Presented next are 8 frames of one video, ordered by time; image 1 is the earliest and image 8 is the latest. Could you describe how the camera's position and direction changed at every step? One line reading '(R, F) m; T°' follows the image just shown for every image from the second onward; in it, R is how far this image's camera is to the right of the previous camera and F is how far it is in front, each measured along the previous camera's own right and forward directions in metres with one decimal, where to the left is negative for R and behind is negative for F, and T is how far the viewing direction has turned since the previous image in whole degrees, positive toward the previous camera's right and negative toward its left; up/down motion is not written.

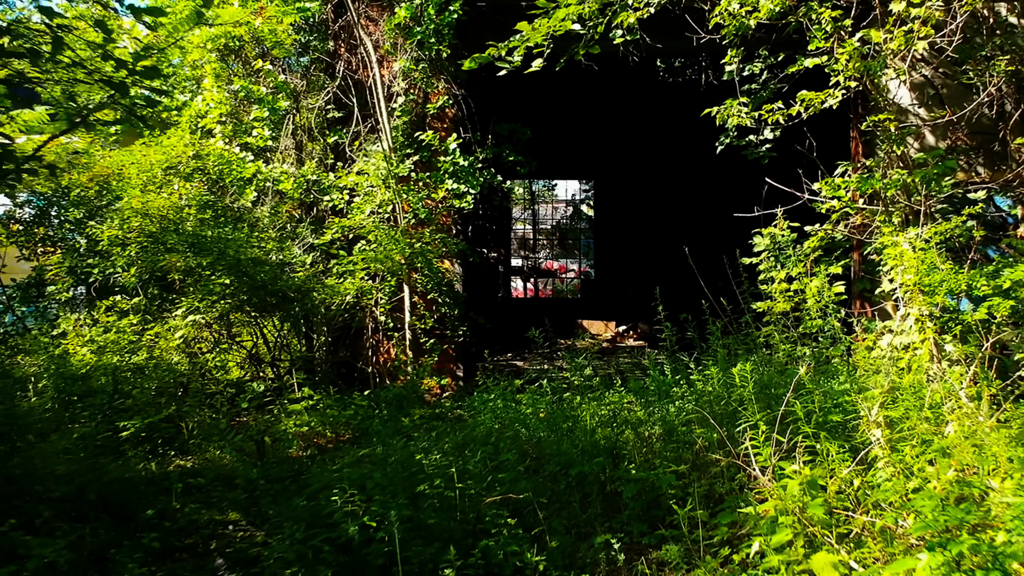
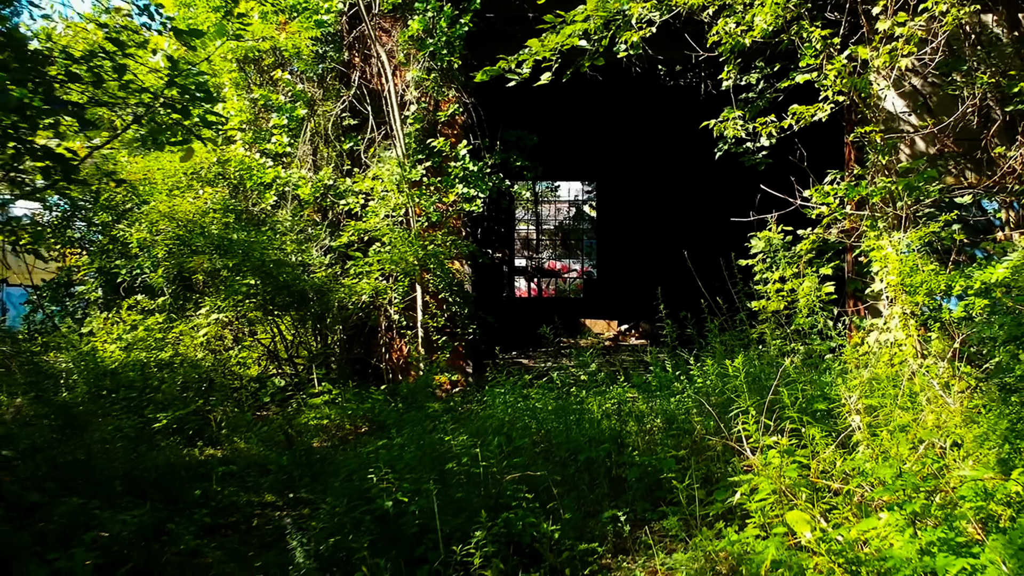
(0.0, -0.3) m; 0°
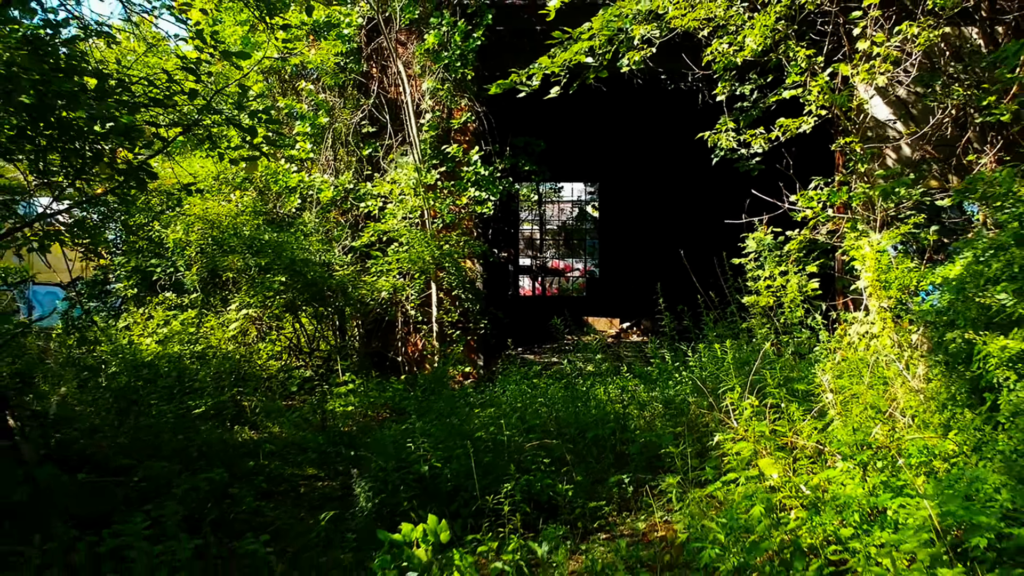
(0.0, -0.4) m; 0°
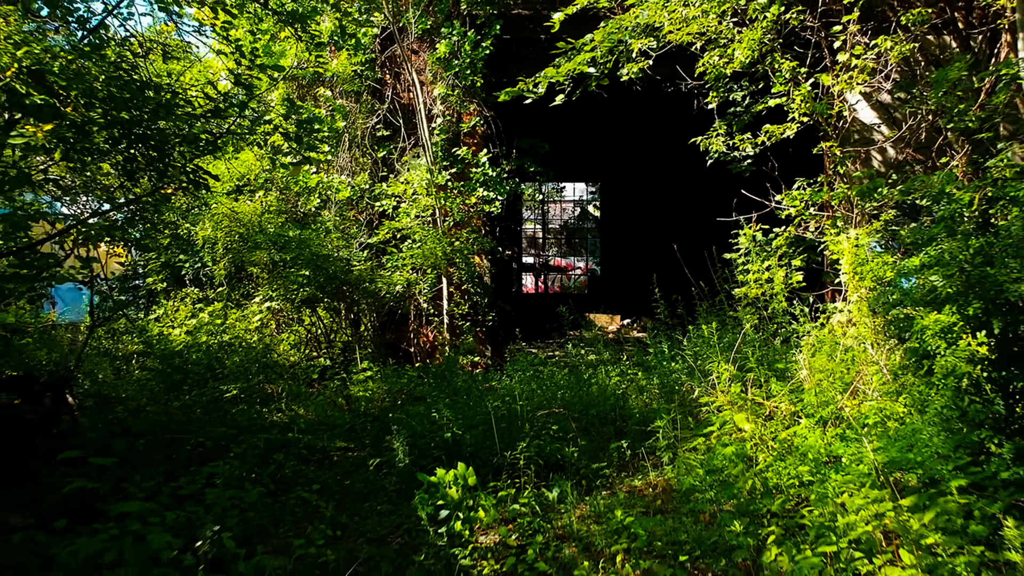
(0.0, -0.4) m; 0°
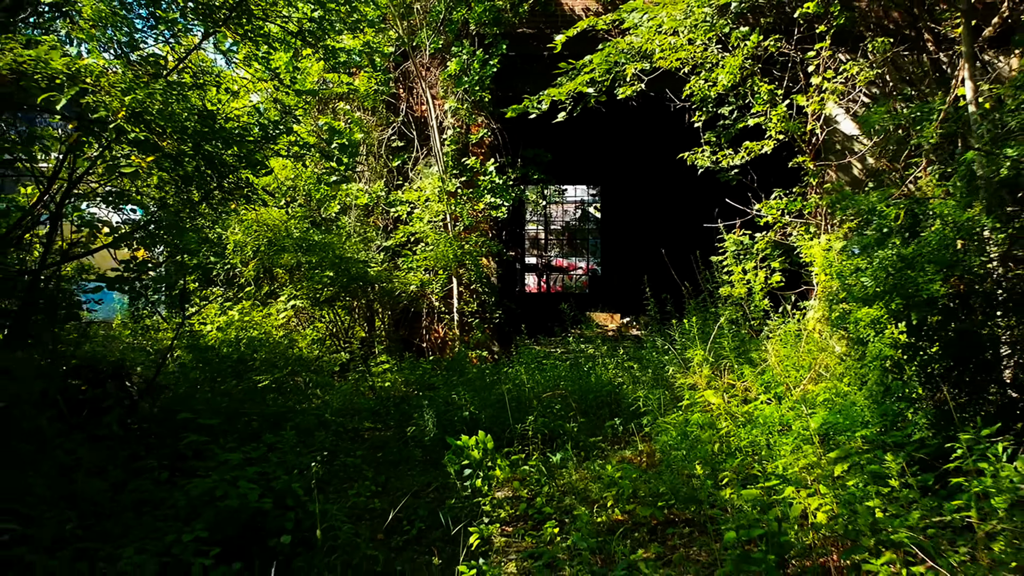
(0.0, -0.5) m; 0°
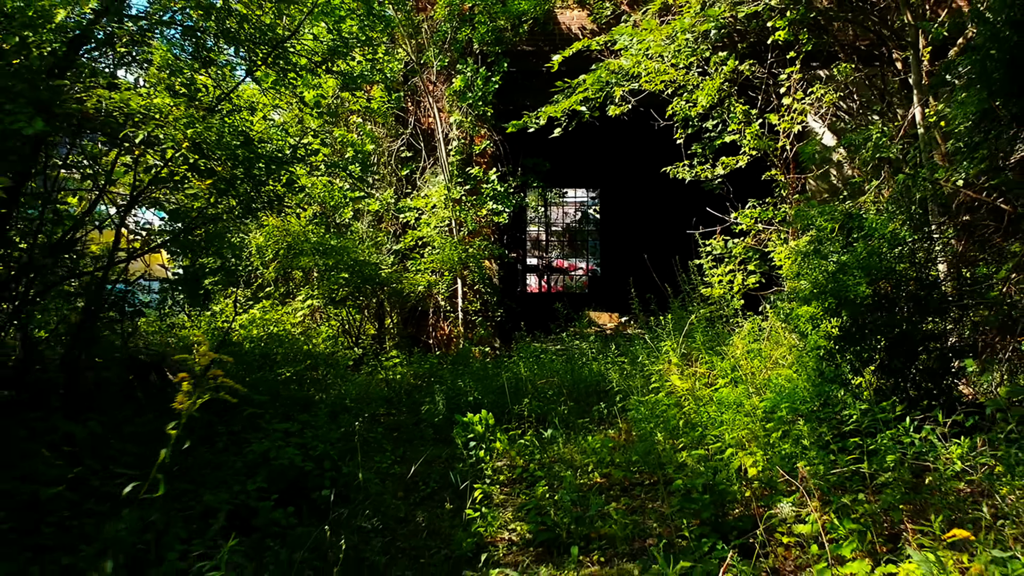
(0.0, -0.5) m; 0°
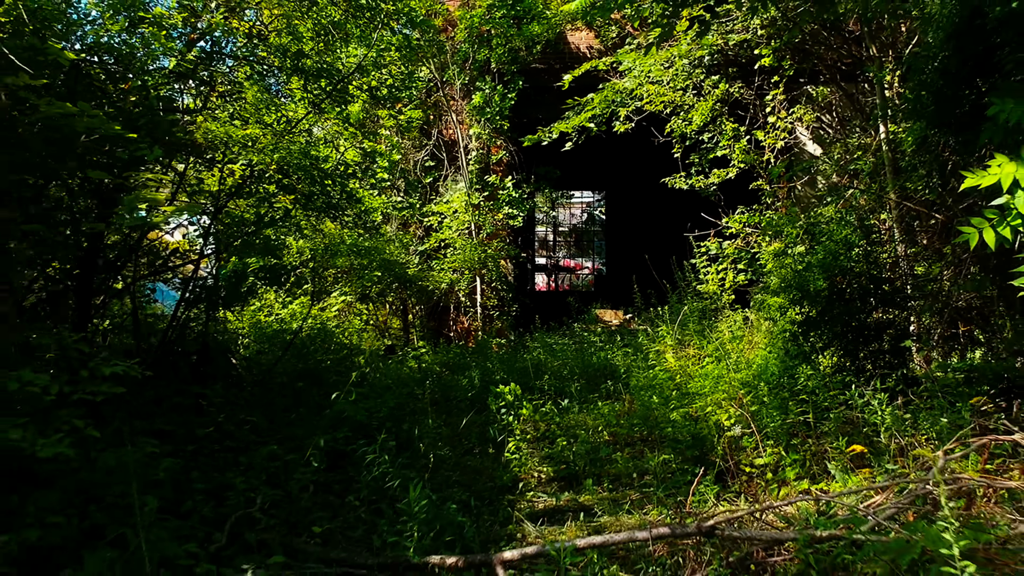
(-0.1, -0.7) m; 0°
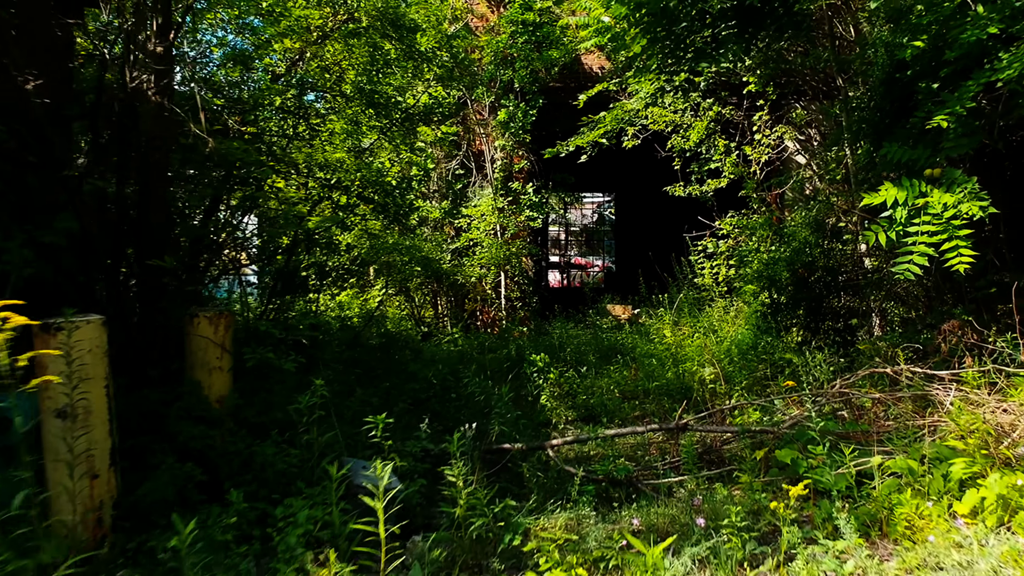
(-0.1, -1.1) m; -1°
